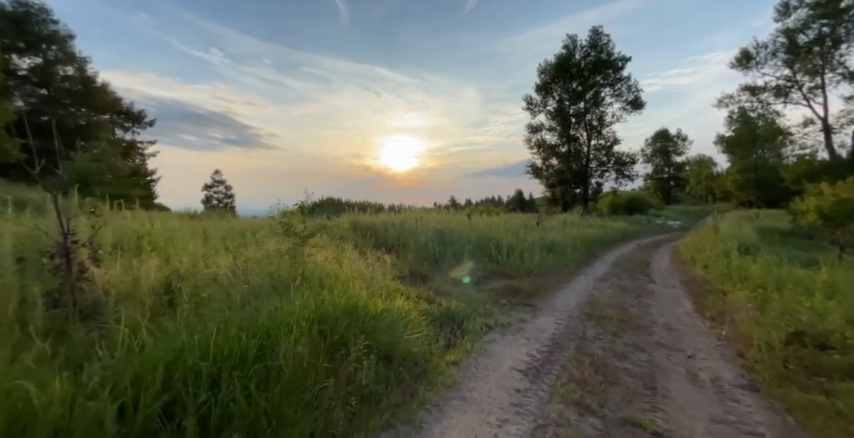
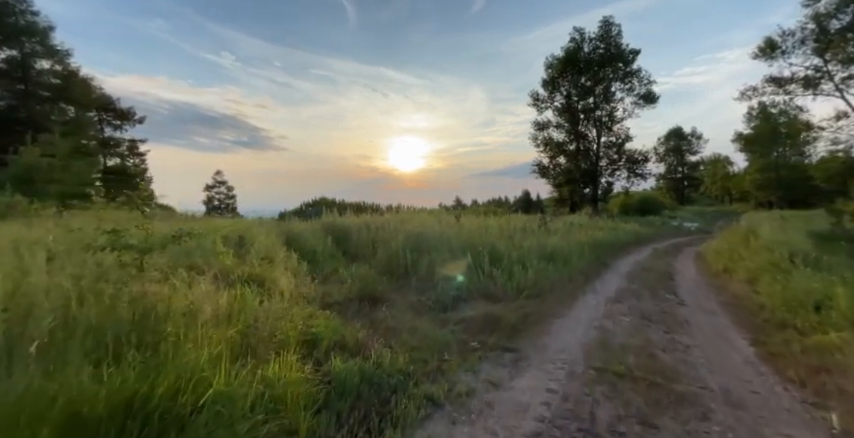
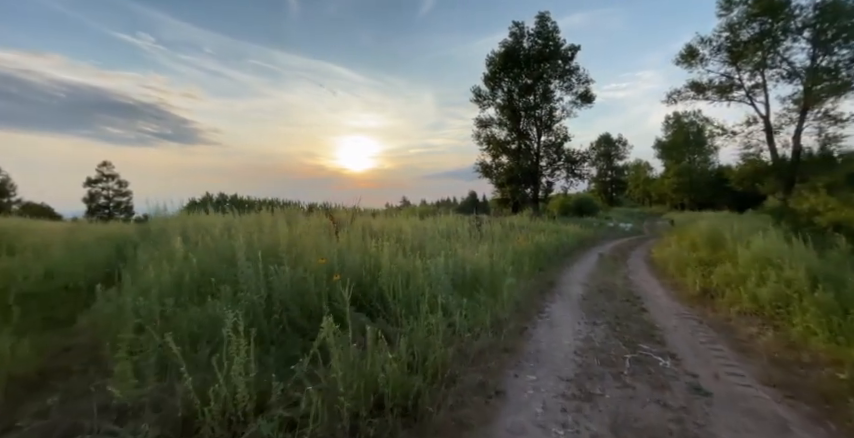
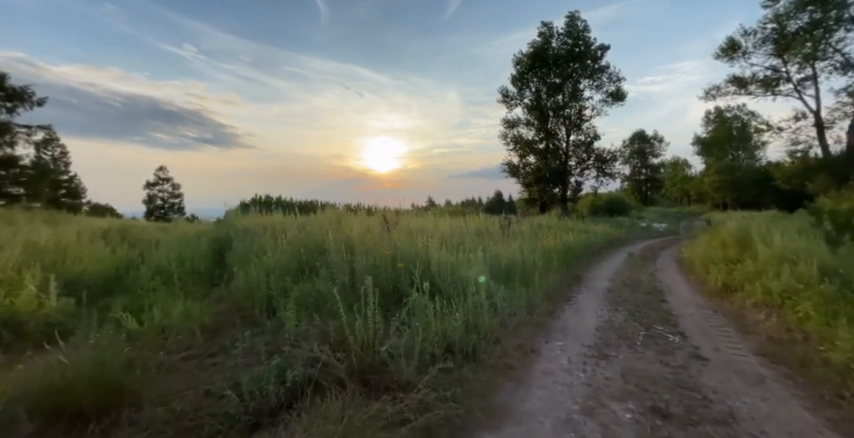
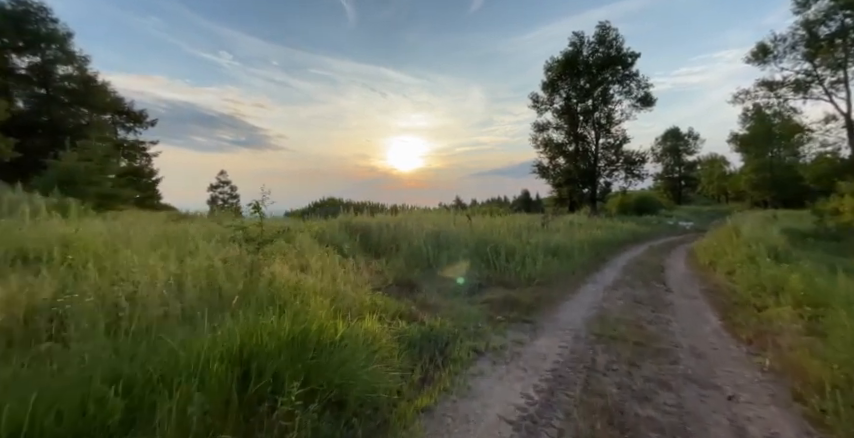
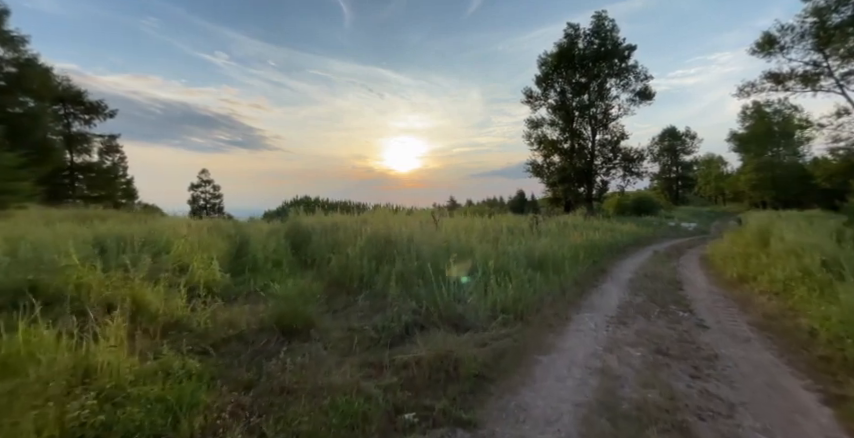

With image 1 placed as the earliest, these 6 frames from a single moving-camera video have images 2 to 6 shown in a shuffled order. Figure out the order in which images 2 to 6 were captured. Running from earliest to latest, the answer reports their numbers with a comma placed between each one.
5, 2, 6, 4, 3
